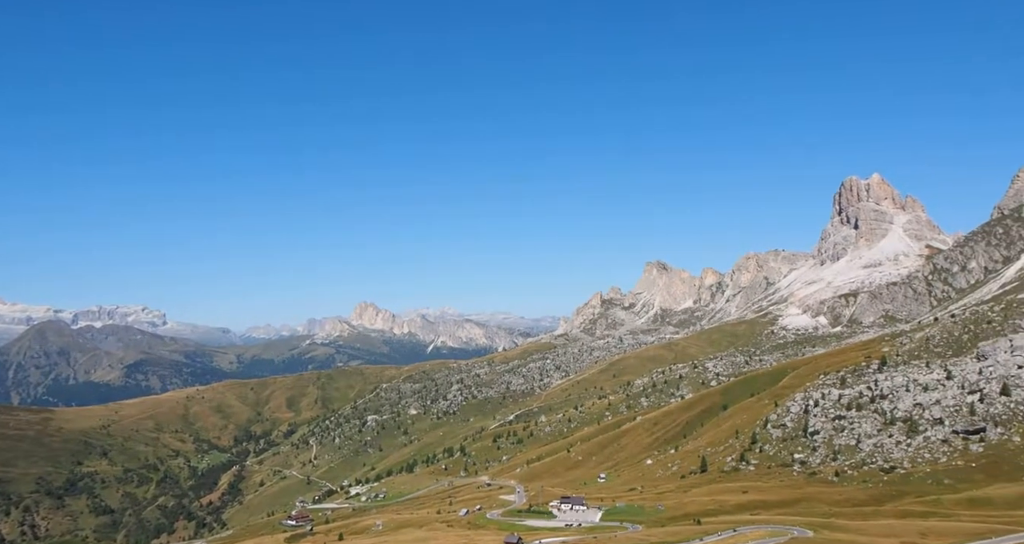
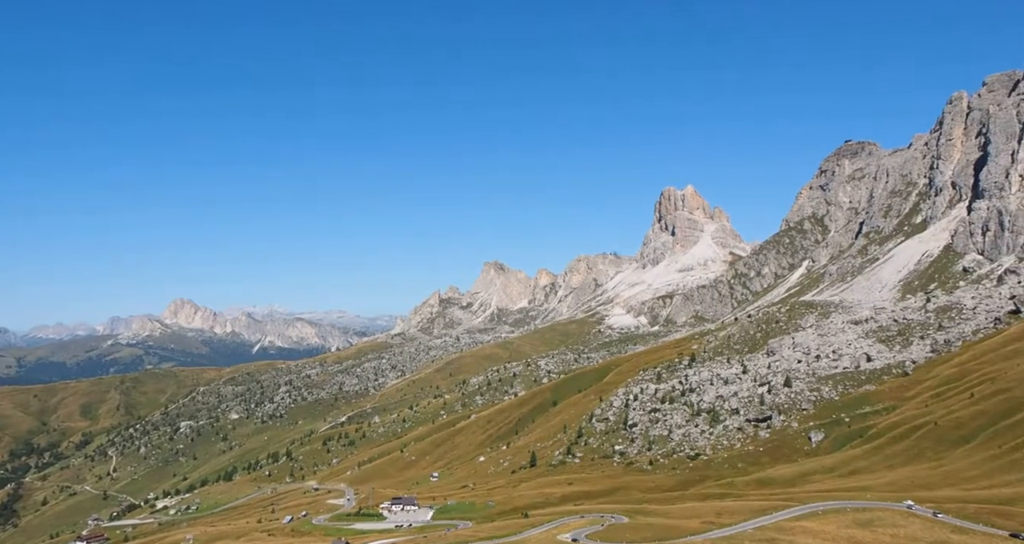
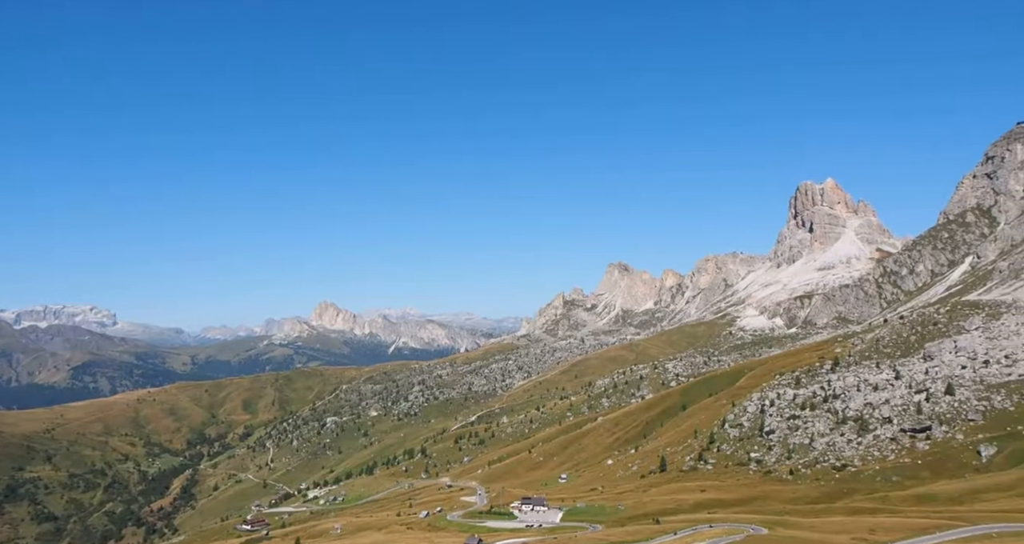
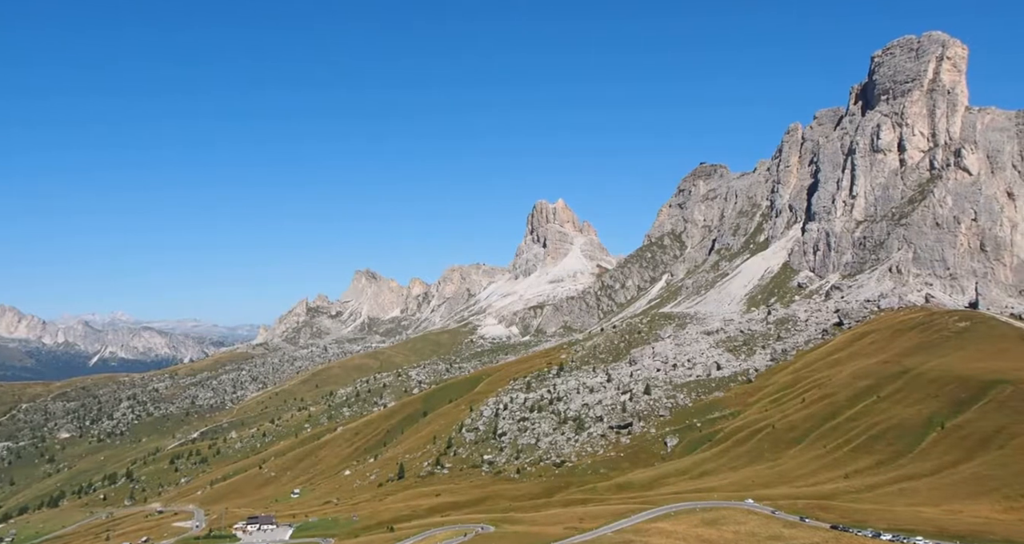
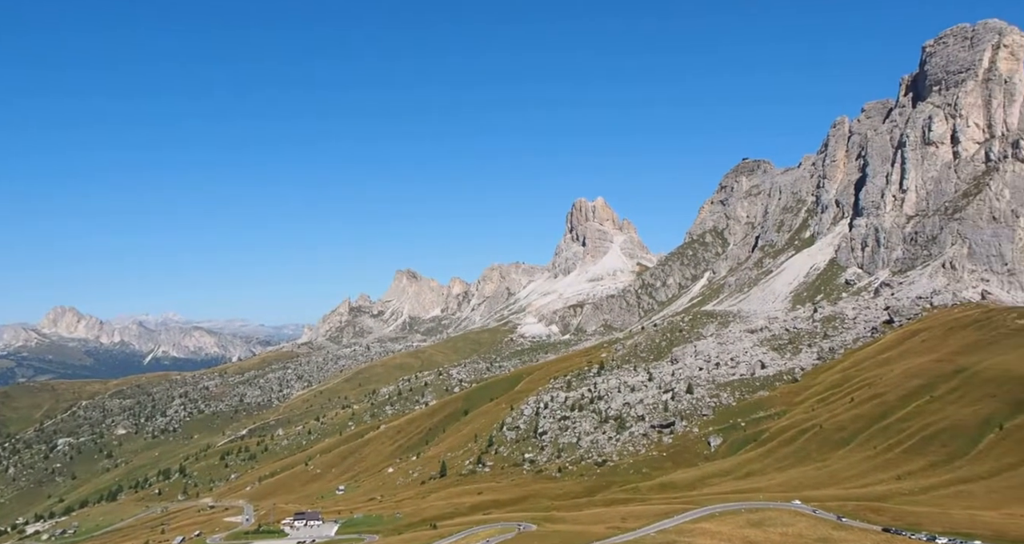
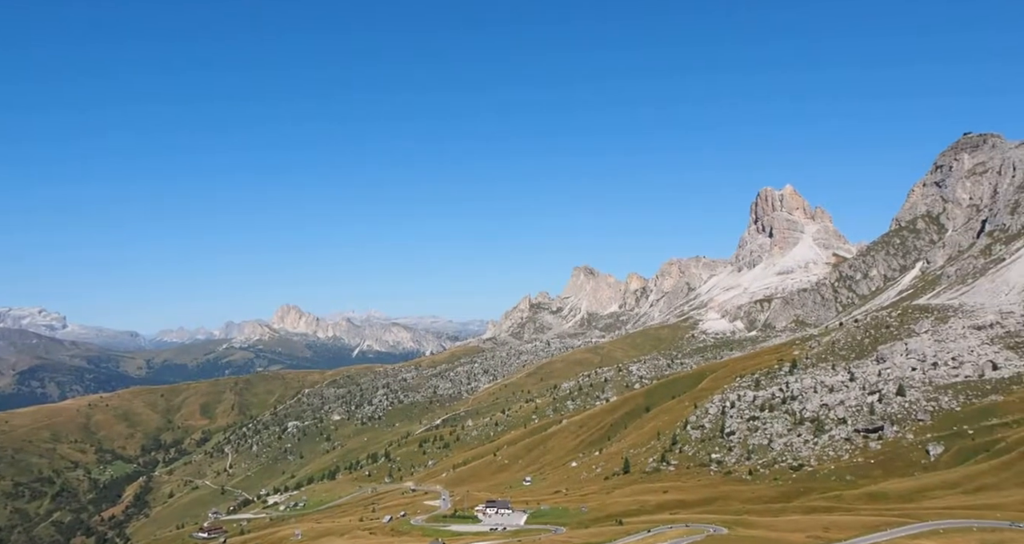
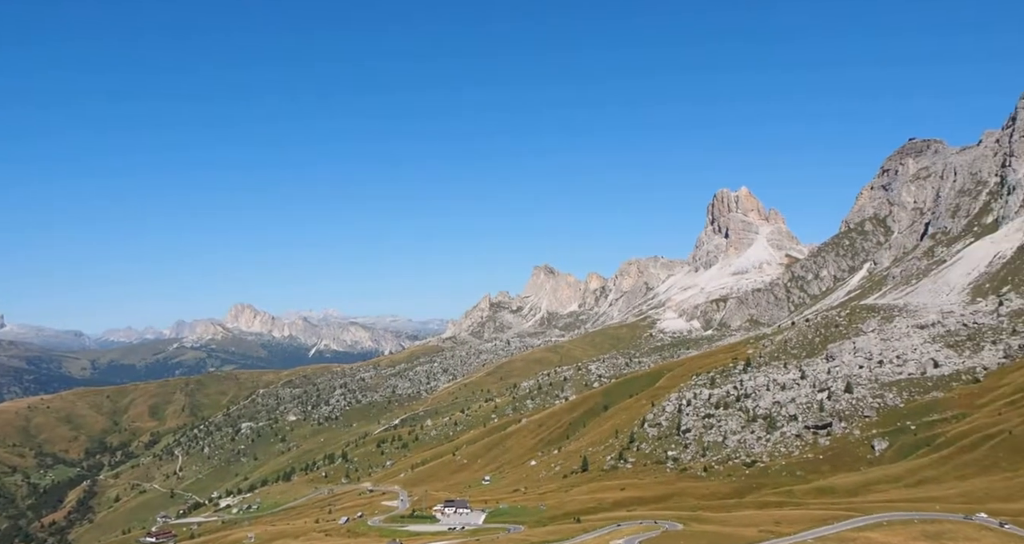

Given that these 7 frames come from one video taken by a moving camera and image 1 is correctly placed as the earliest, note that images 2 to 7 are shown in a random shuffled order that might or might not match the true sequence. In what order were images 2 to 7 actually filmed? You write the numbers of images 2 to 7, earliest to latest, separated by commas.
3, 6, 7, 2, 5, 4
